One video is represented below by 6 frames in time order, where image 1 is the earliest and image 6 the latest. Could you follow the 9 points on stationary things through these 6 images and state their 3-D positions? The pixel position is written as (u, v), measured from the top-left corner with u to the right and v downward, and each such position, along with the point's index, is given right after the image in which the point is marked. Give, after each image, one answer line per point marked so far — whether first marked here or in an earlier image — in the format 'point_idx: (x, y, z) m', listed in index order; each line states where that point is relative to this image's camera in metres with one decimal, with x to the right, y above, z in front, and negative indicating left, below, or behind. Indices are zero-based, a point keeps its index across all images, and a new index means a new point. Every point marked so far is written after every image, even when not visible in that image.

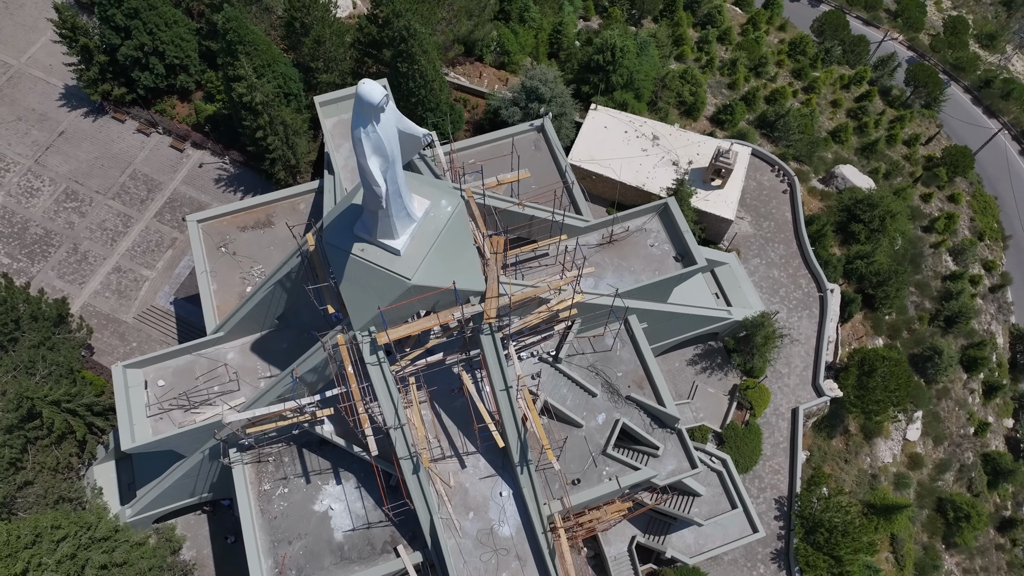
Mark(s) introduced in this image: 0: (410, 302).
0: (-2.1, -0.2, +14.6) m
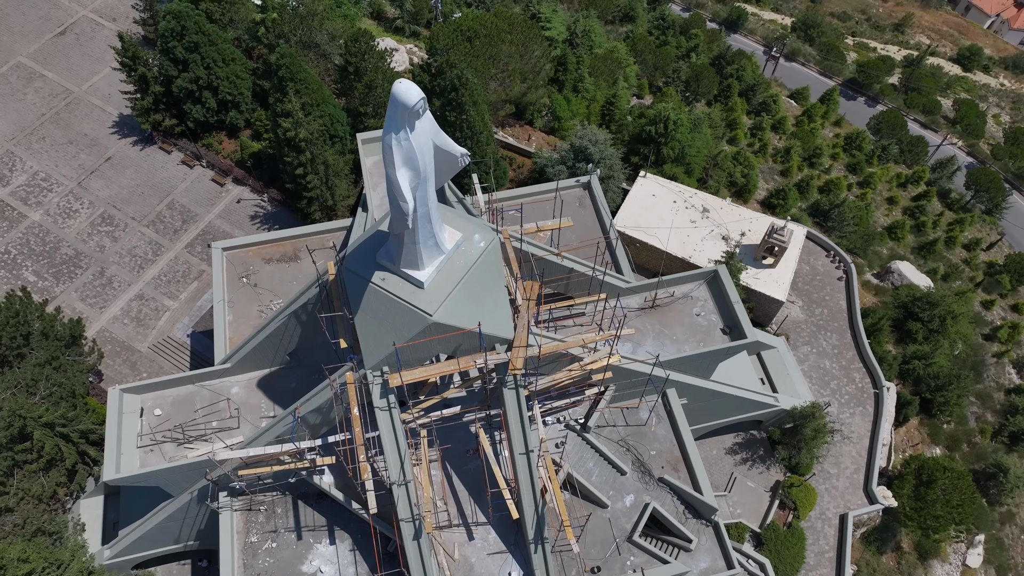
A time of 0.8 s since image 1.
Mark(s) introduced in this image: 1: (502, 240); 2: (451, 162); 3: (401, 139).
0: (-1.5, -0.9, +13.2) m
1: (-0.3, +1.1, +15.7) m
2: (-1.0, +2.1, +11.6) m
3: (-1.6, +2.2, +10.2) m
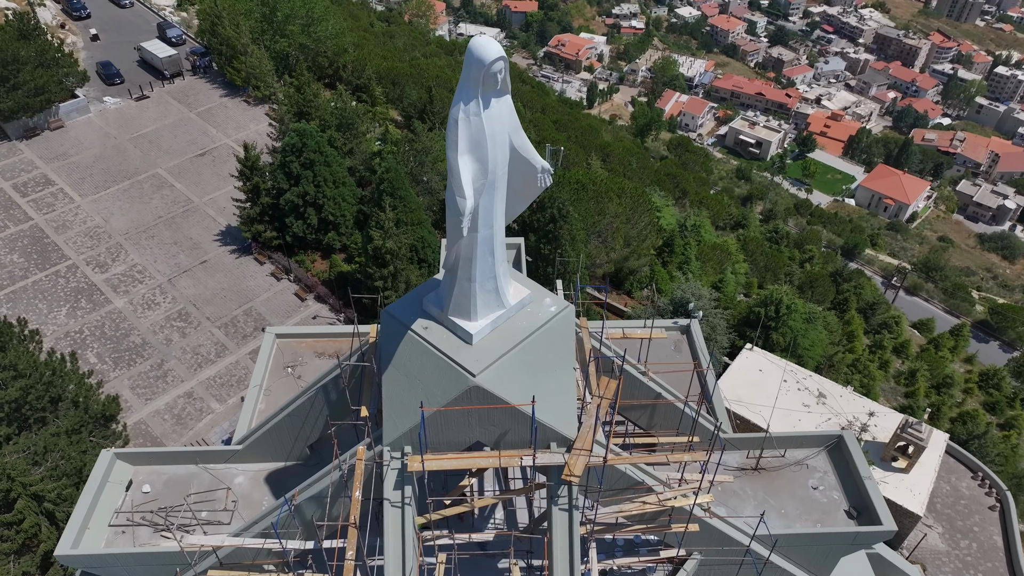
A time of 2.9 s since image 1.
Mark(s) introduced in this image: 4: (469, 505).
0: (-0.6, -1.8, +10.3) m
1: (+1.2, -0.8, +13.1) m
2: (+0.2, +1.5, +9.5) m
3: (-0.5, +2.1, +8.3) m
4: (-0.7, -3.4, +11.1) m
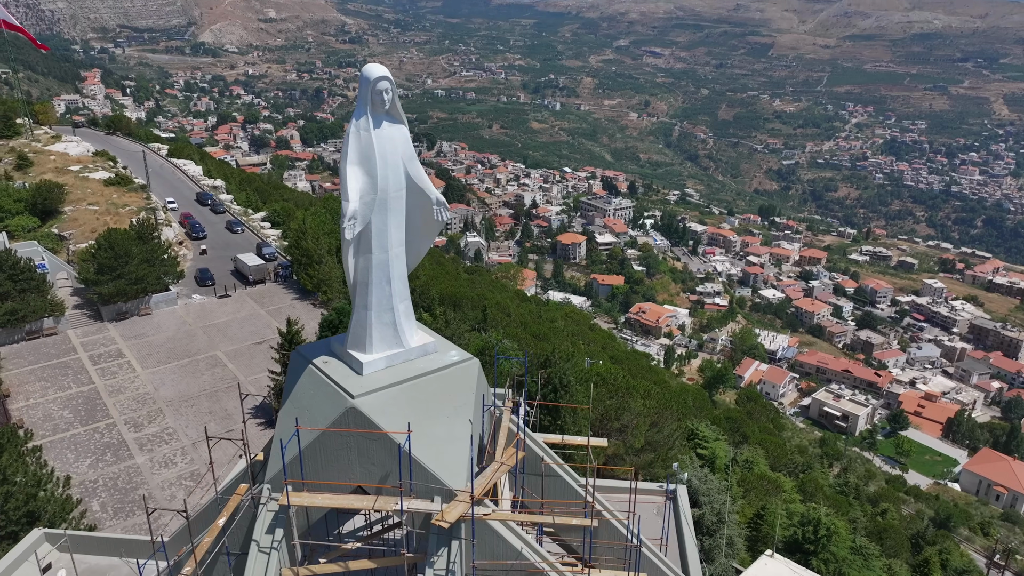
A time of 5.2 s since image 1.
0: (-2.3, -2.2, +9.9) m
1: (-0.1, -2.4, +12.6) m
2: (-1.3, +1.1, +10.3) m
3: (-2.0, +2.2, +9.5) m
4: (-2.4, -4.0, +10.1) m
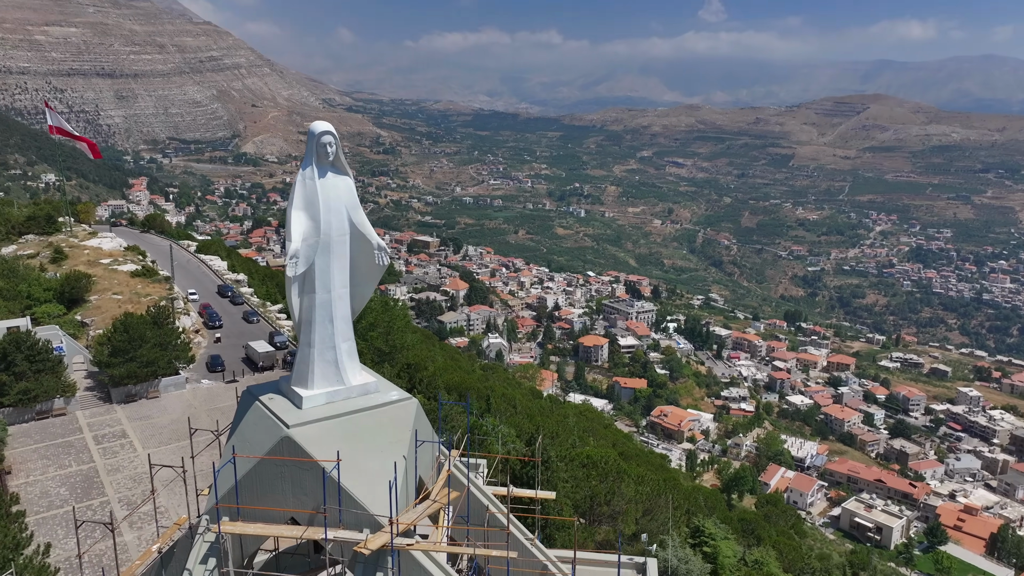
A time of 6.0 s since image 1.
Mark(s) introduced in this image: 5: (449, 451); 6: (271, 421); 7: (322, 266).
0: (-3.4, -2.7, +10.3) m
1: (-1.1, -3.3, +12.8) m
2: (-2.2, +0.5, +11.1) m
3: (-3.0, +1.7, +10.5) m
4: (-3.5, -4.5, +10.2) m
5: (-1.0, -3.2, +12.8) m
6: (-3.6, -2.0, +10.6) m
7: (-2.8, +0.3, +10.7) m
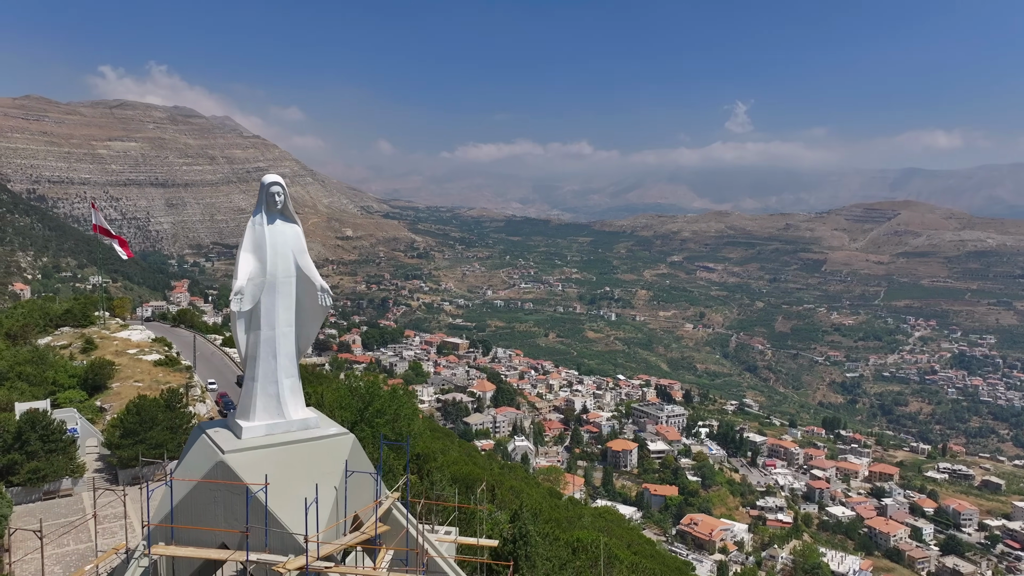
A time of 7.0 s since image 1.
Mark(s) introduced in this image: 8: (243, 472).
0: (-4.5, -3.2, +10.8) m
1: (-2.2, -4.2, +13.1) m
2: (-3.4, -0.2, +12.0) m
3: (-4.1, +1.1, +11.6) m
4: (-4.7, -5.0, +10.5) m
5: (-2.1, -4.0, +13.1) m
6: (-4.7, -2.6, +11.2) m
7: (-4.0, -0.3, +11.6) m
8: (-4.0, -2.9, +10.7) m
